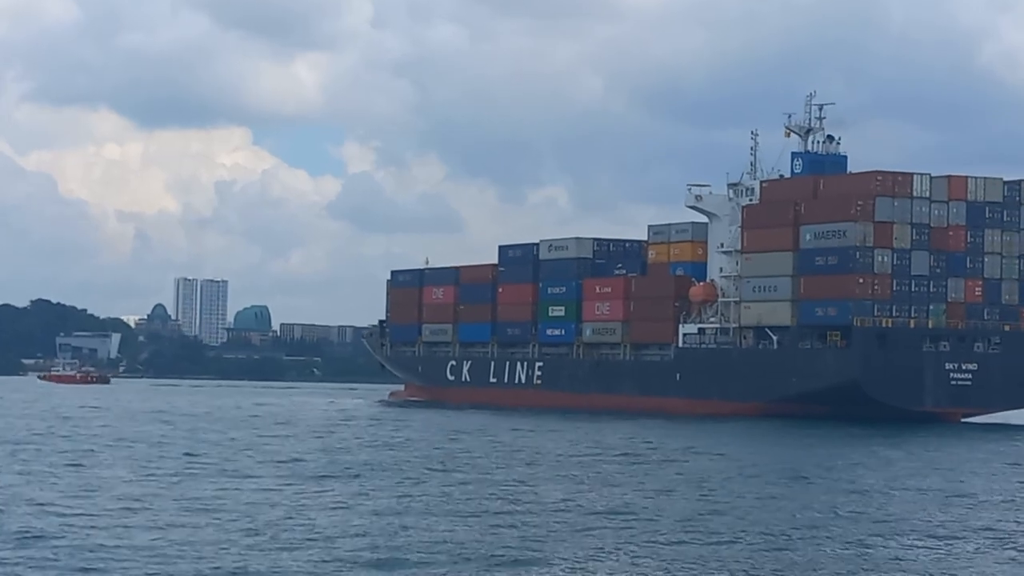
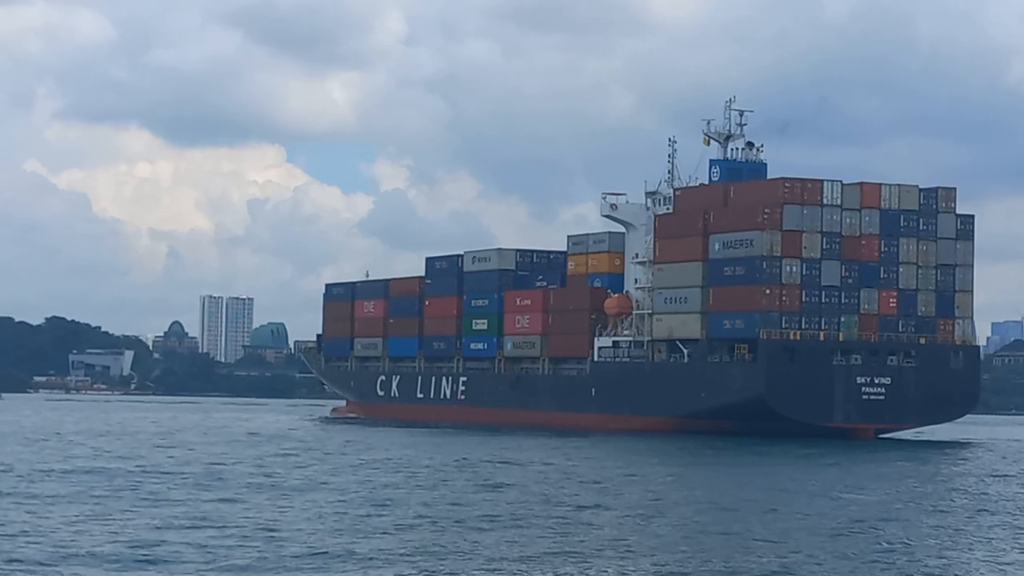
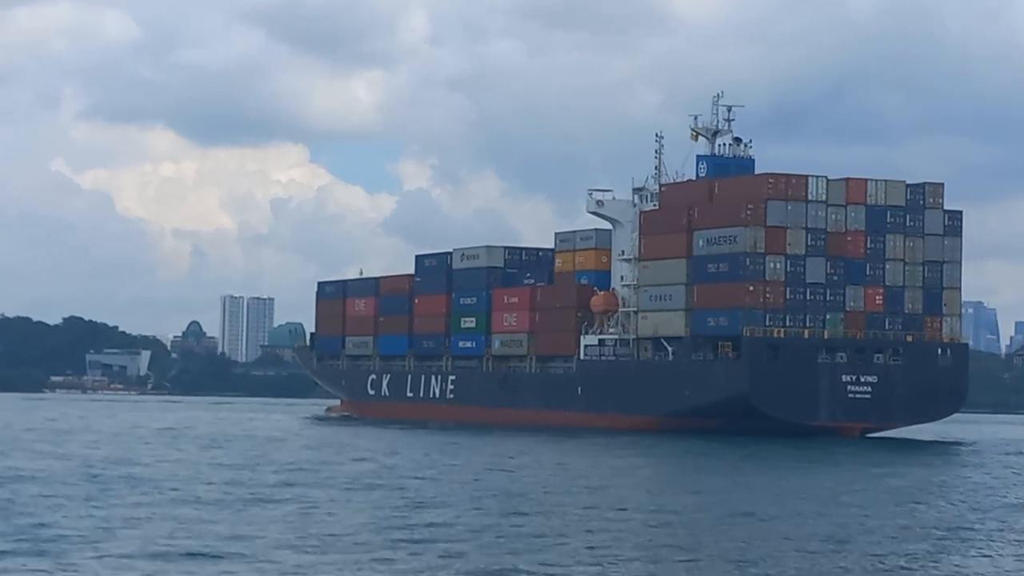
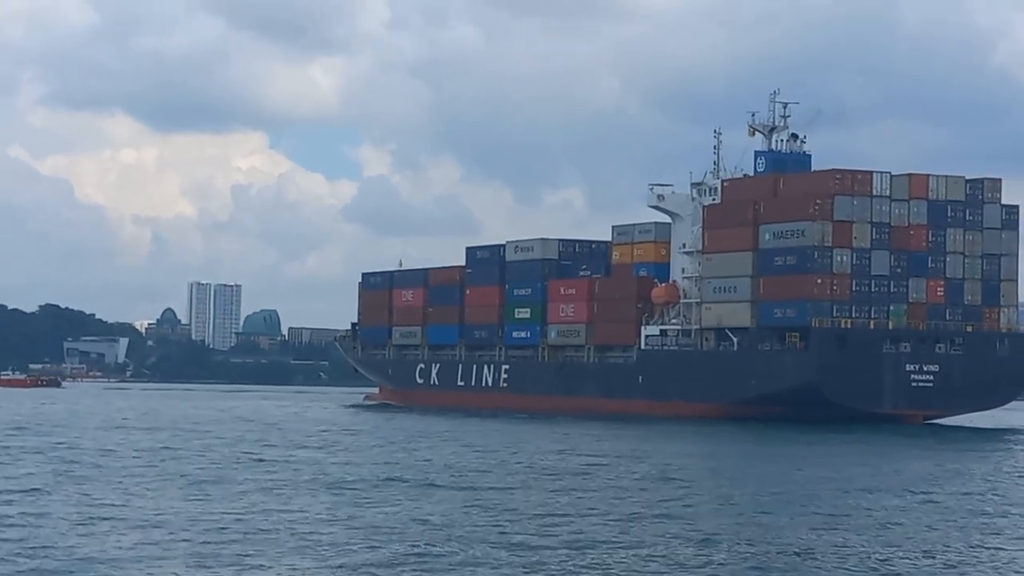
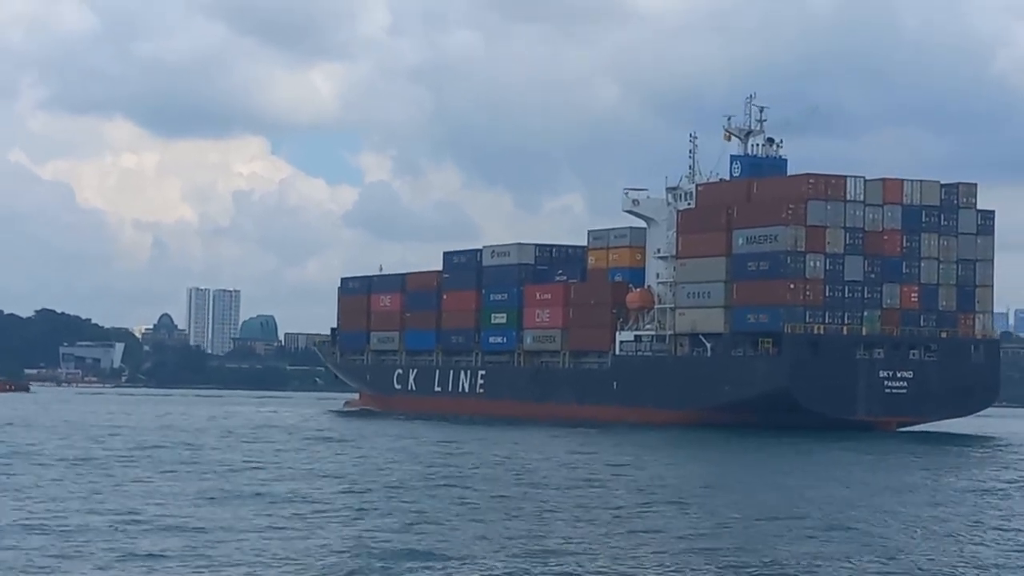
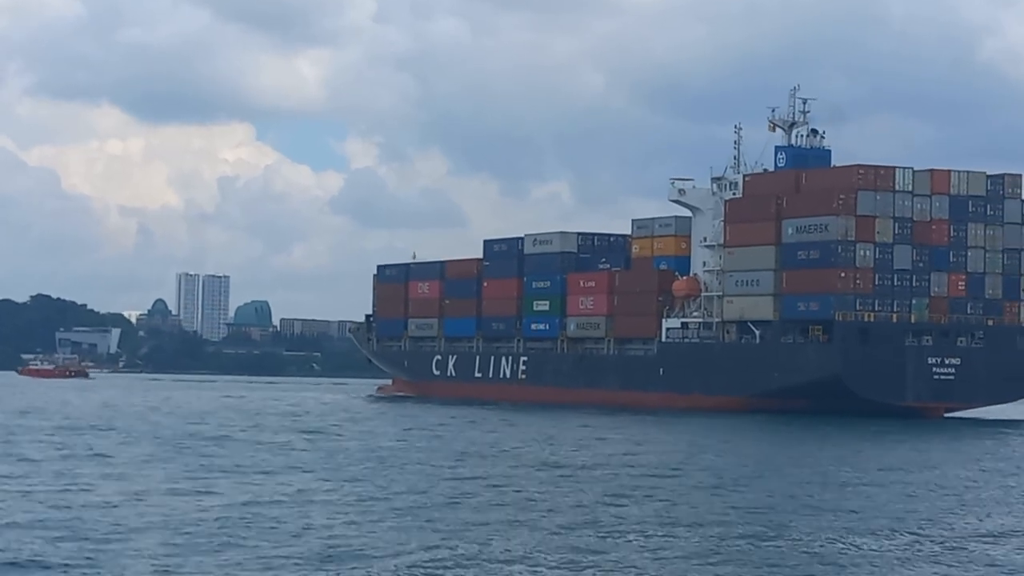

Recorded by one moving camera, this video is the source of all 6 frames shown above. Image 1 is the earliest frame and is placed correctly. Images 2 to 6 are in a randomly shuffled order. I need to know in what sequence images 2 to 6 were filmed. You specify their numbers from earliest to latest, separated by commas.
6, 4, 5, 2, 3
